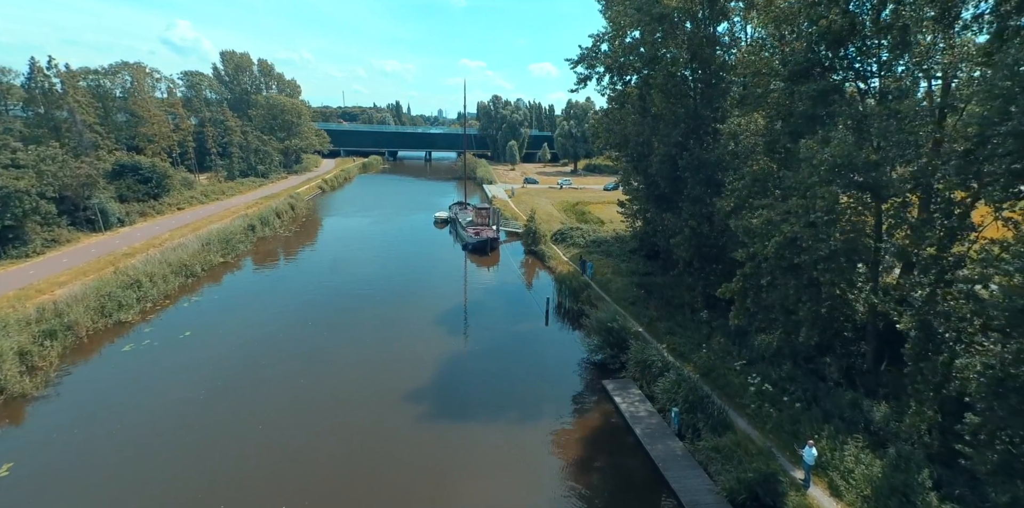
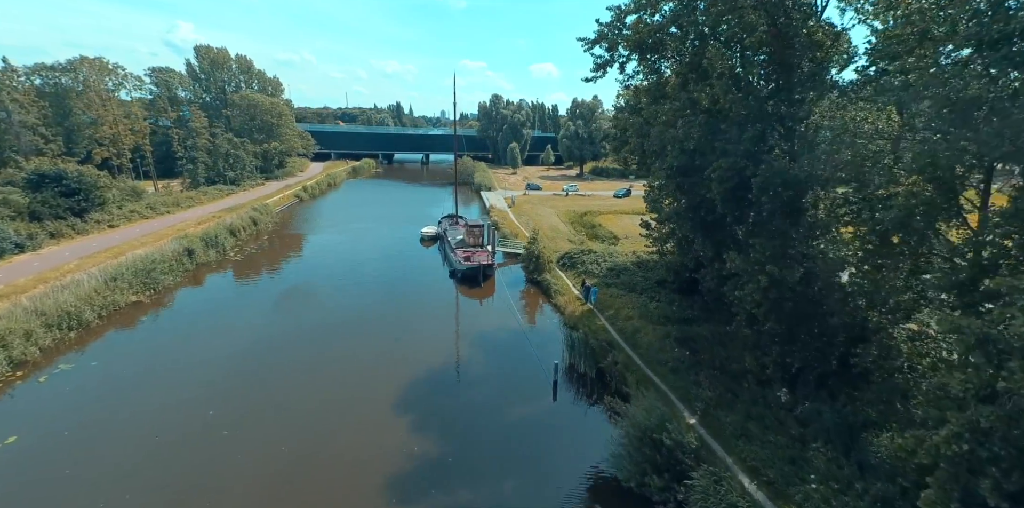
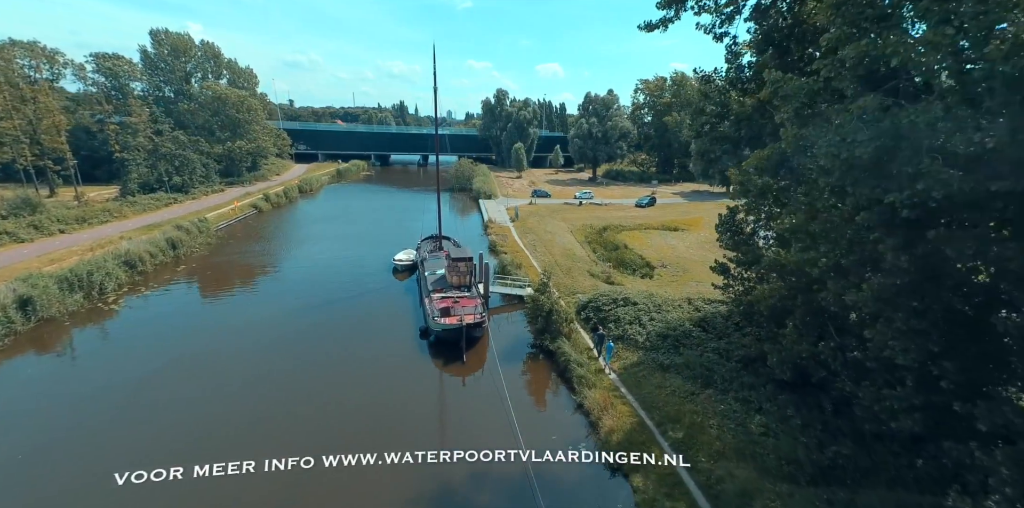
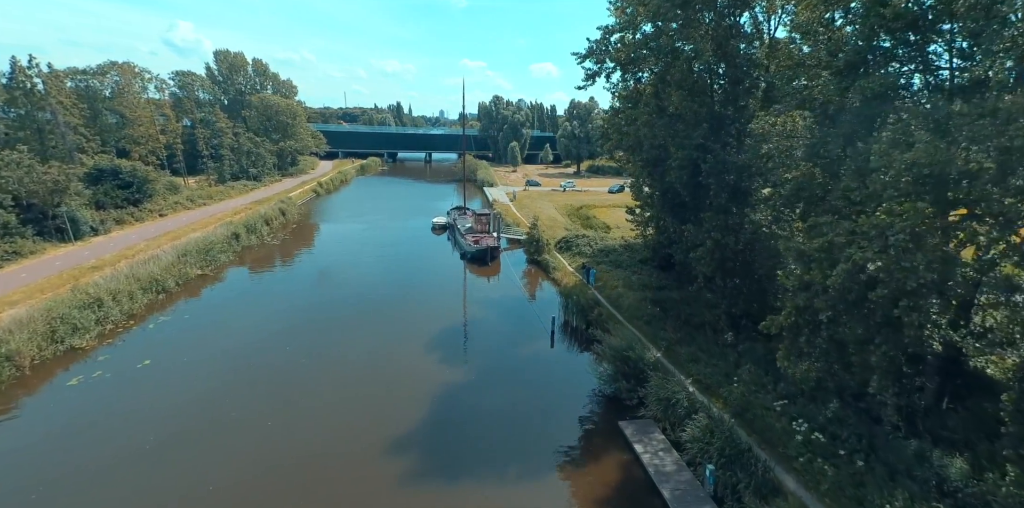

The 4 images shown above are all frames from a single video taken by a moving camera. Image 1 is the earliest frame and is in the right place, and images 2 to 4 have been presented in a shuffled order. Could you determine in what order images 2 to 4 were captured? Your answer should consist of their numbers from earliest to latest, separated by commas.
4, 2, 3
